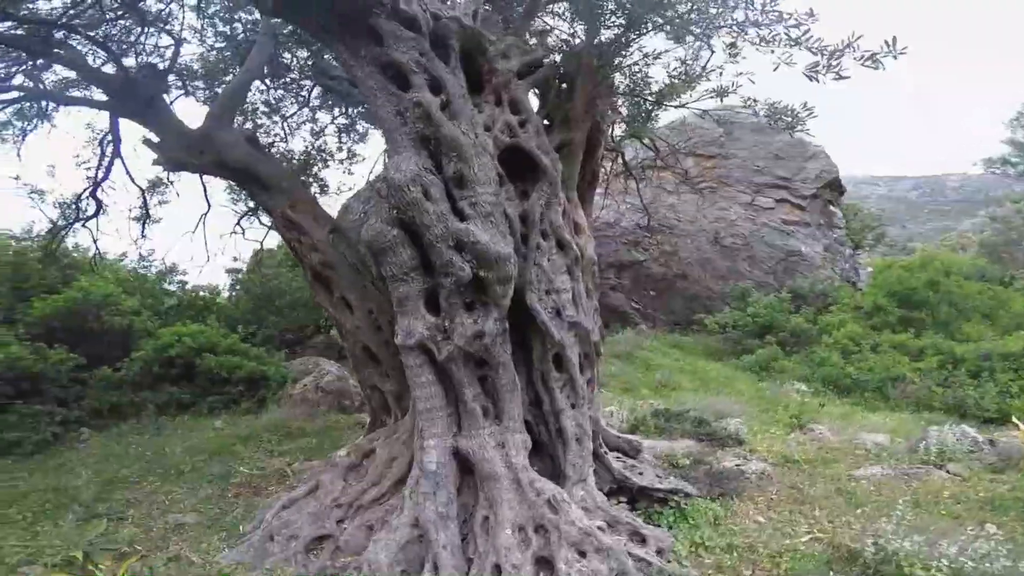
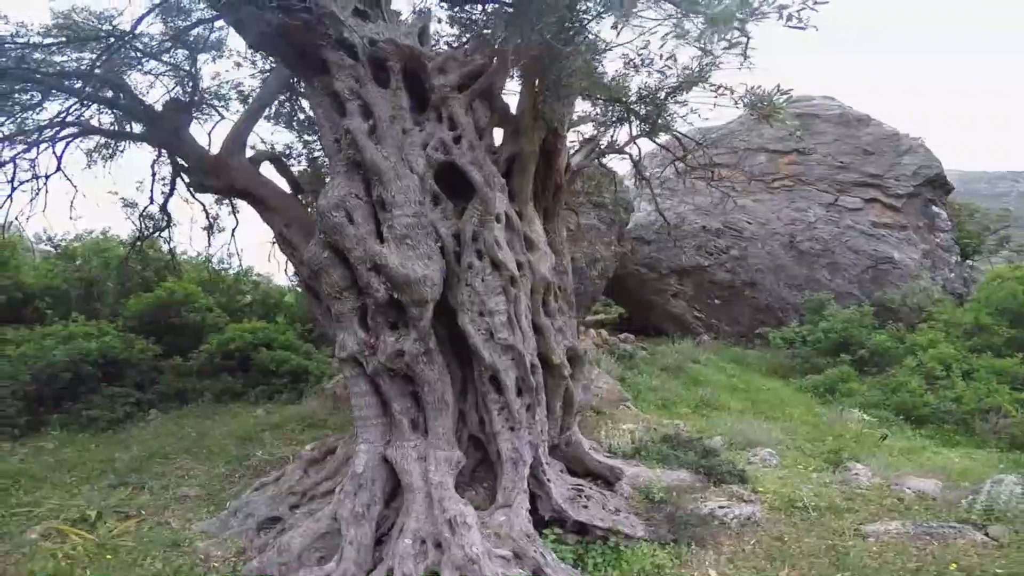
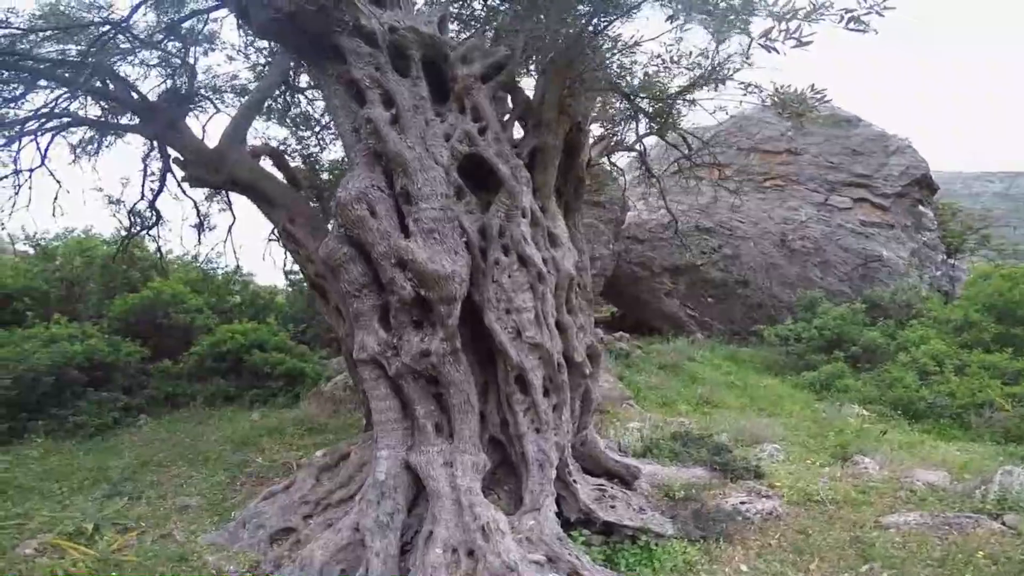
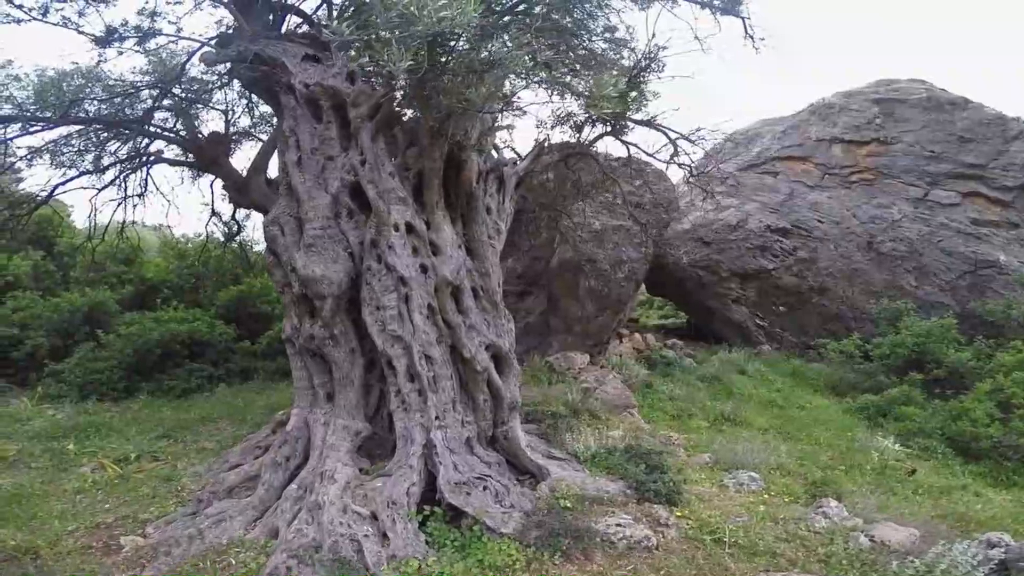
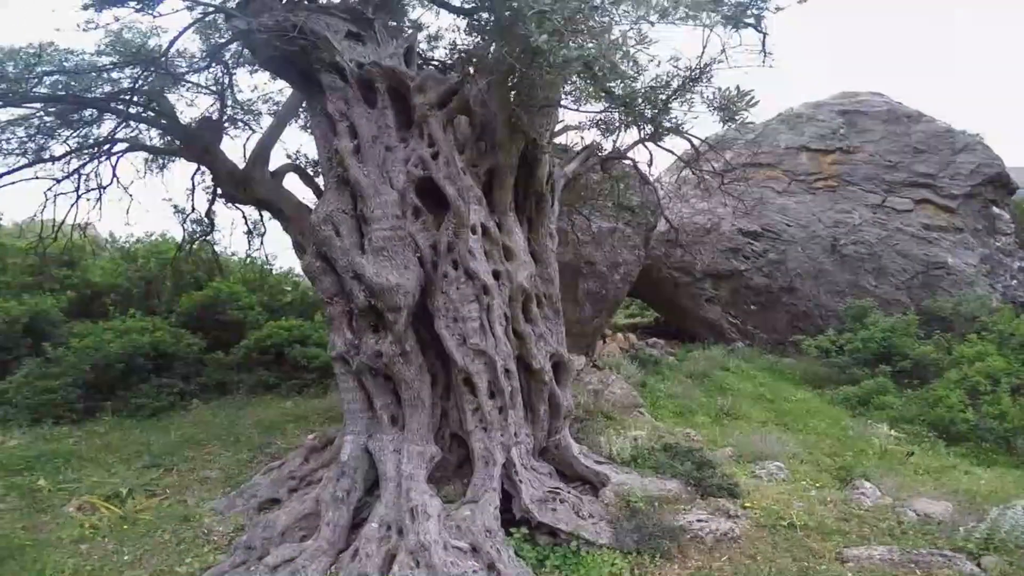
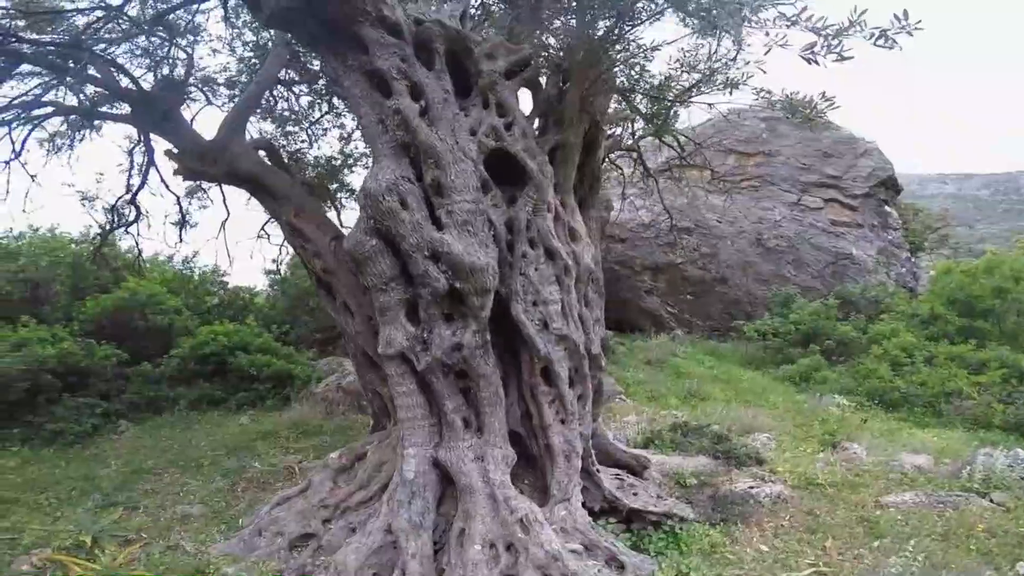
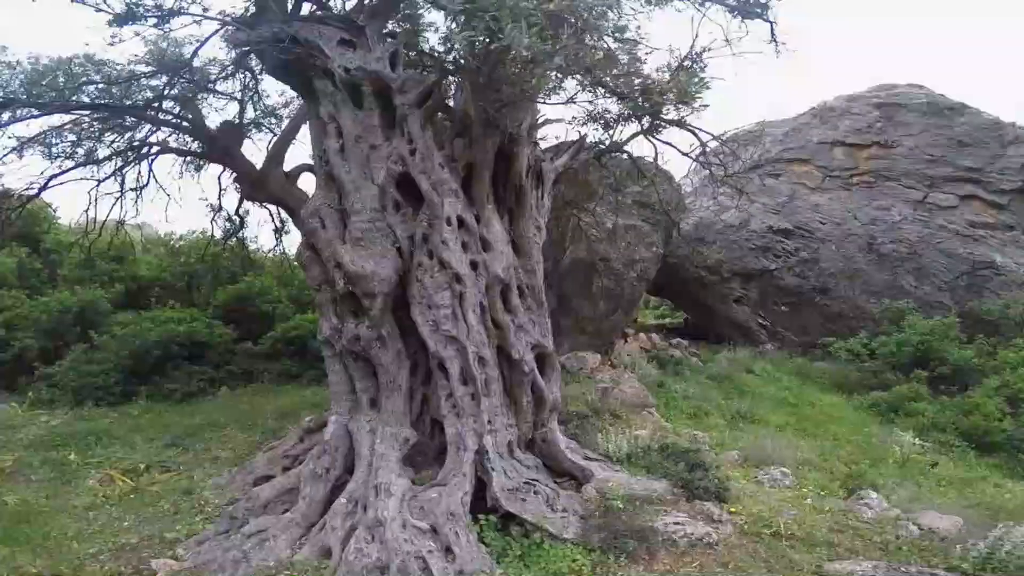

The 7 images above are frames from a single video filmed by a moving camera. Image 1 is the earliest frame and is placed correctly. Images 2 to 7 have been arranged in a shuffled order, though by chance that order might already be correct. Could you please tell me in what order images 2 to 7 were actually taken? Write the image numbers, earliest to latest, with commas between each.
6, 3, 2, 5, 7, 4
